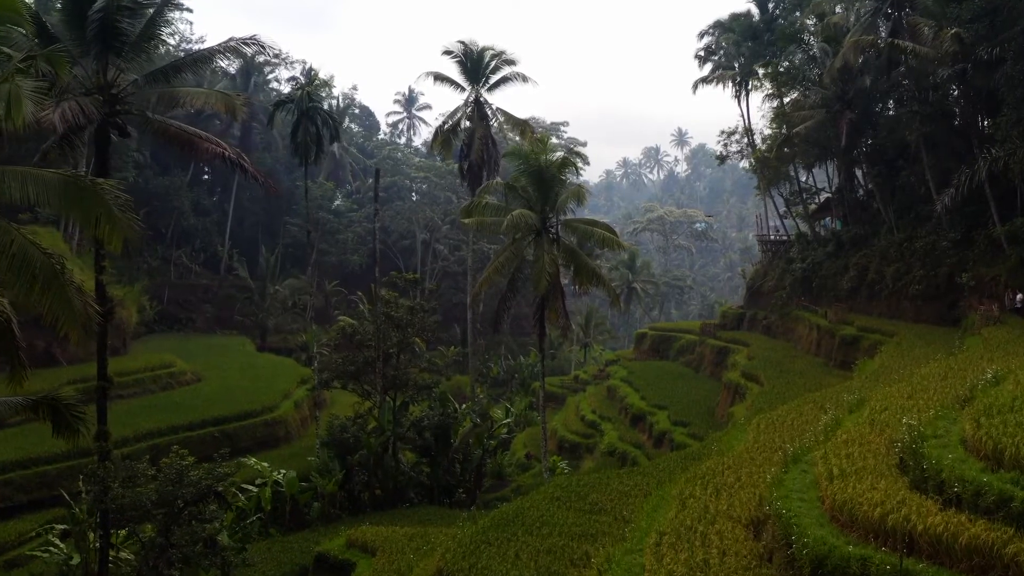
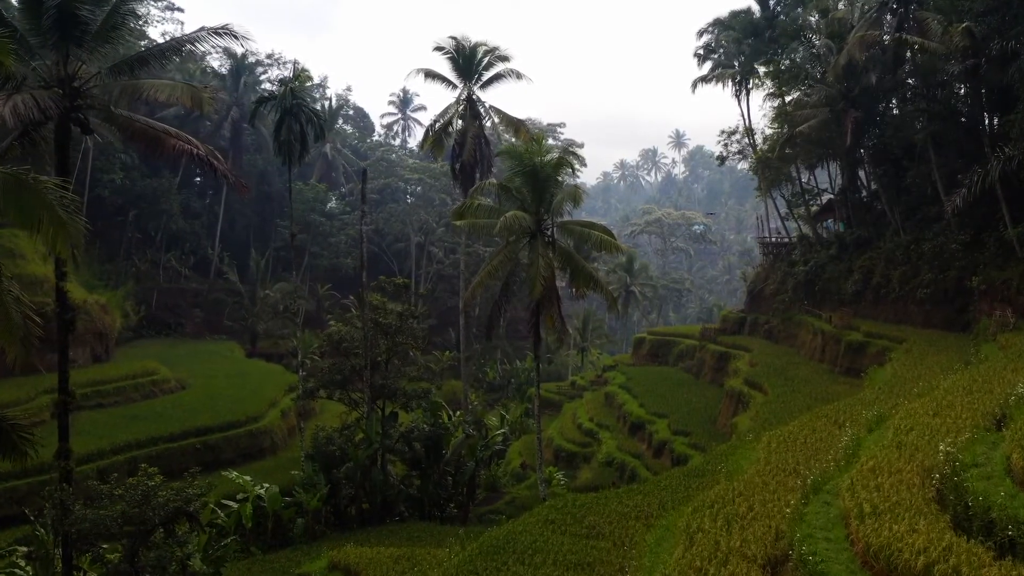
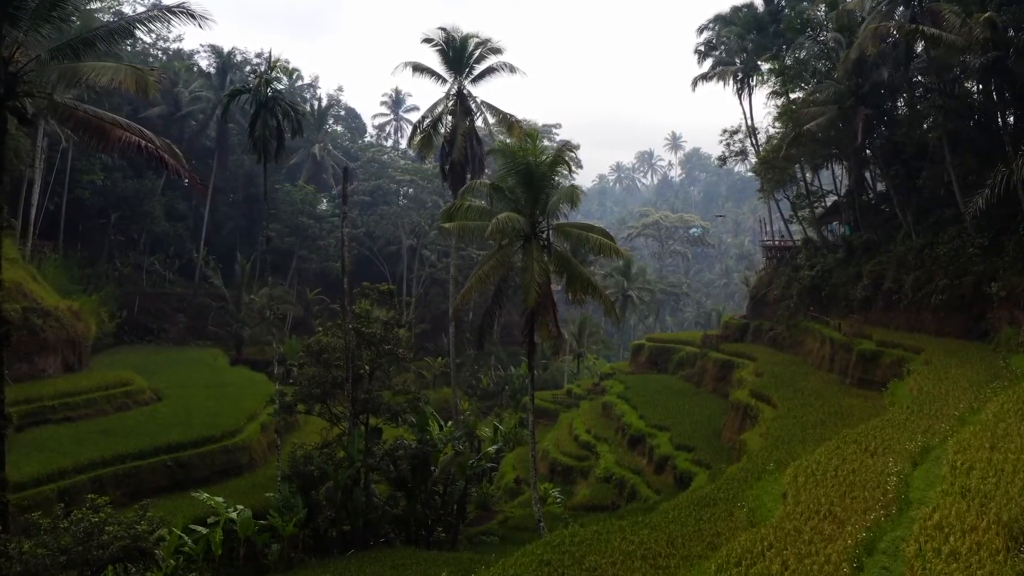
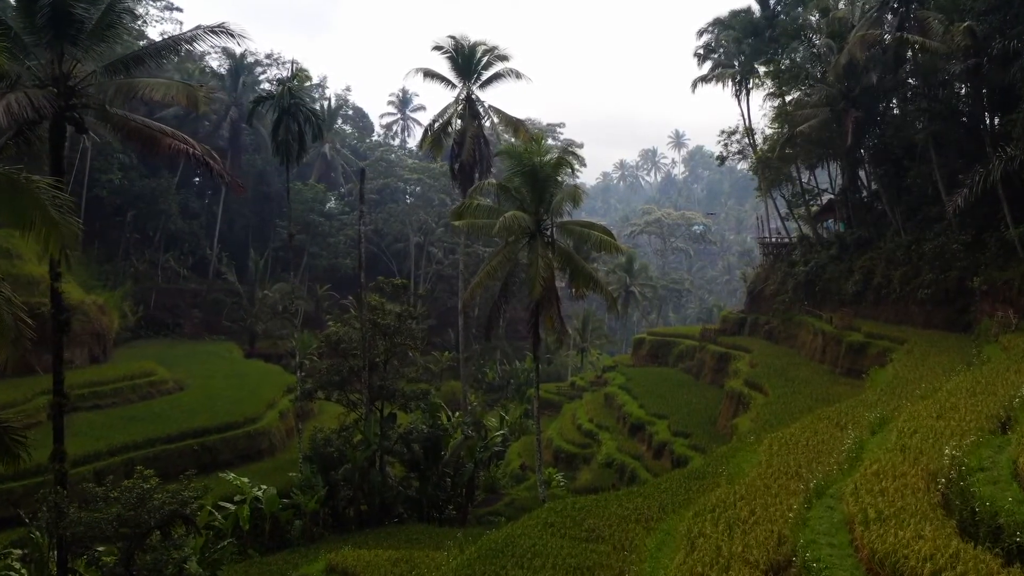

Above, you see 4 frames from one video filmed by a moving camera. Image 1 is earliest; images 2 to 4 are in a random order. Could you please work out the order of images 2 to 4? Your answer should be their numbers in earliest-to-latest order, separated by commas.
2, 4, 3
